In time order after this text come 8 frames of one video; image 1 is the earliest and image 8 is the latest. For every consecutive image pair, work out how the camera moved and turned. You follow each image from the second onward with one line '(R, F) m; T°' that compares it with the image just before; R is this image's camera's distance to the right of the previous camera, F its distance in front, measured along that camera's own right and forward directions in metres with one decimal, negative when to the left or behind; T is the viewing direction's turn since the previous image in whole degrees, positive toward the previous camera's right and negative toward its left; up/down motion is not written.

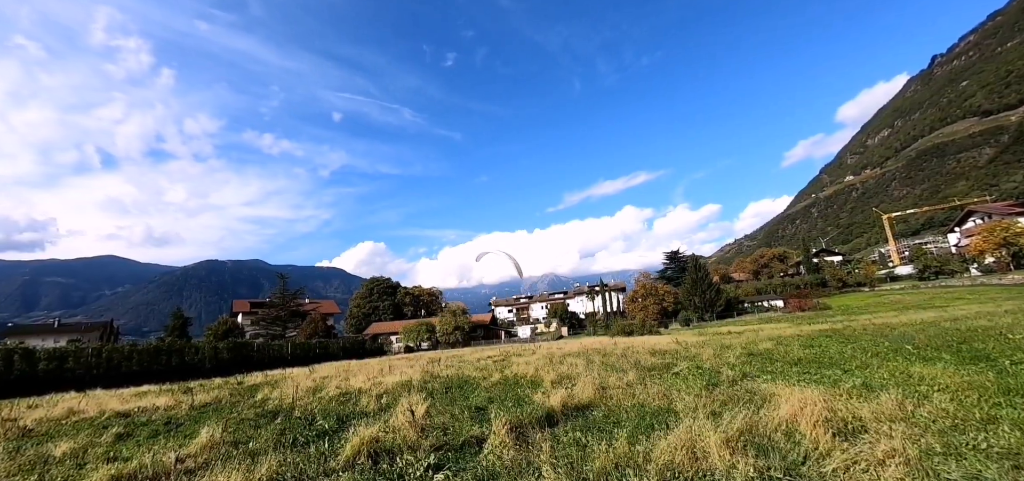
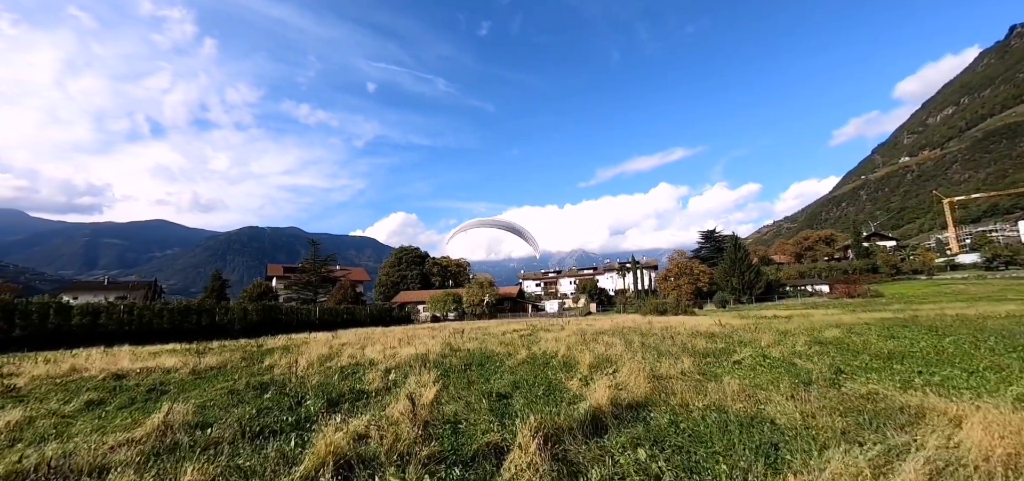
(-0.1, +1.6) m; -4°
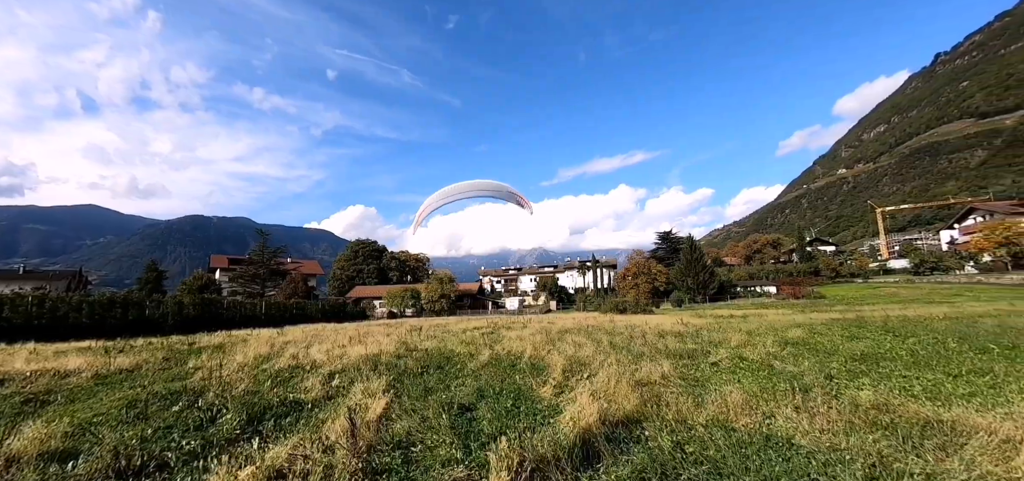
(-0.1, +0.9) m; +5°
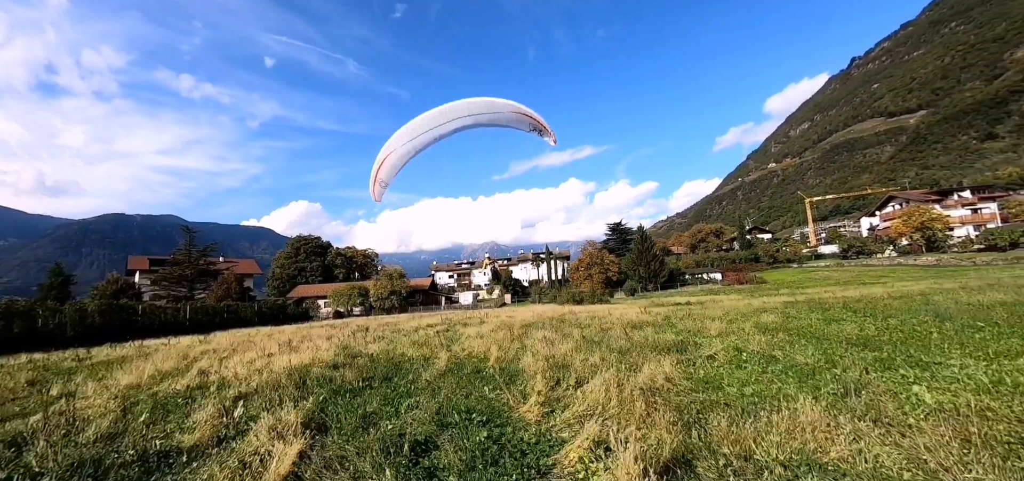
(-0.2, +1.6) m; +6°
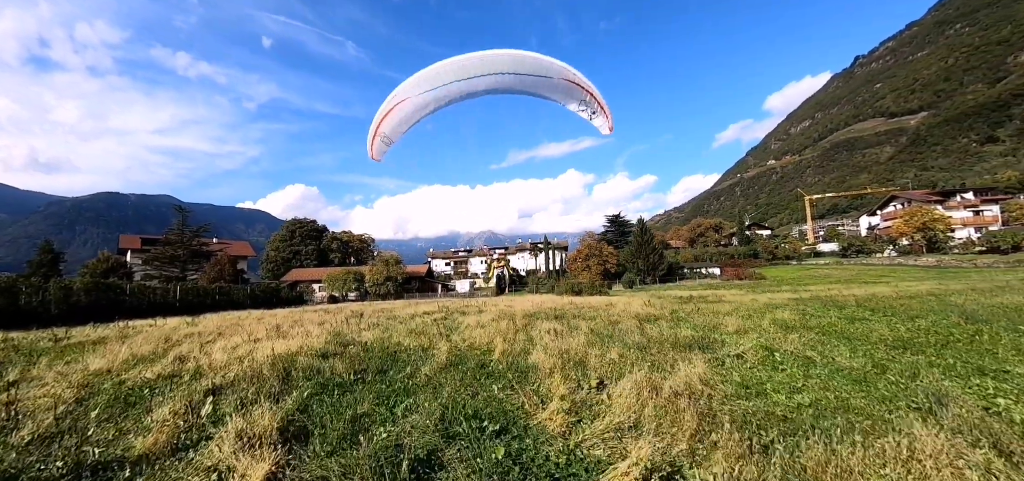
(-0.2, +0.8) m; 0°
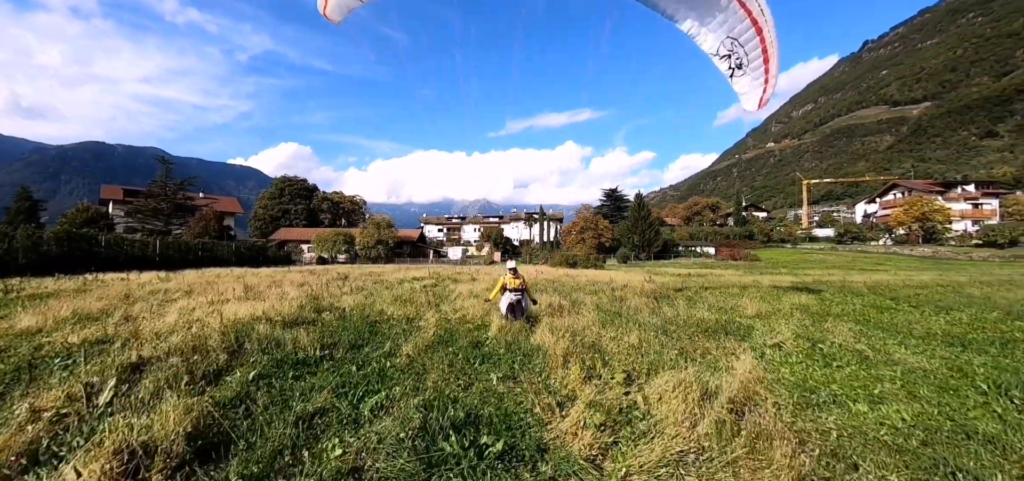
(-0.2, +1.2) m; +1°
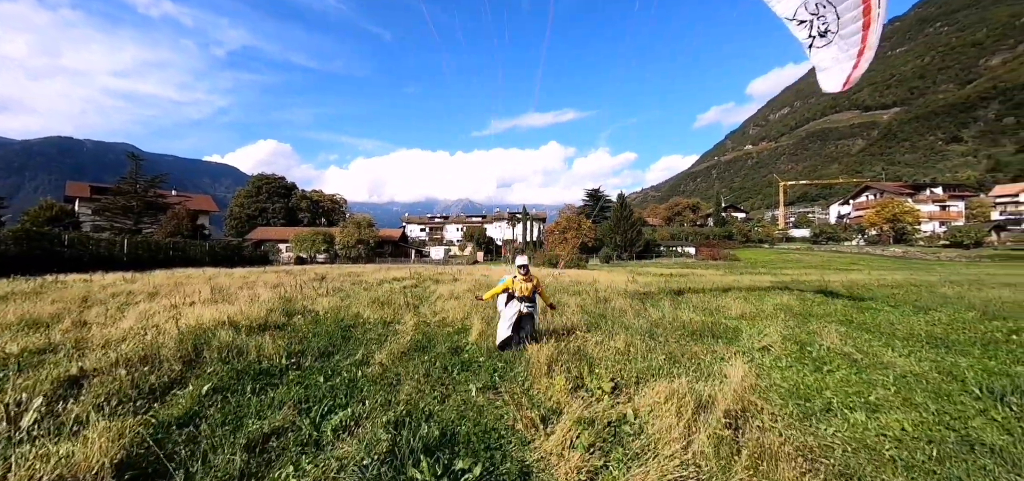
(0.0, +0.3) m; +2°
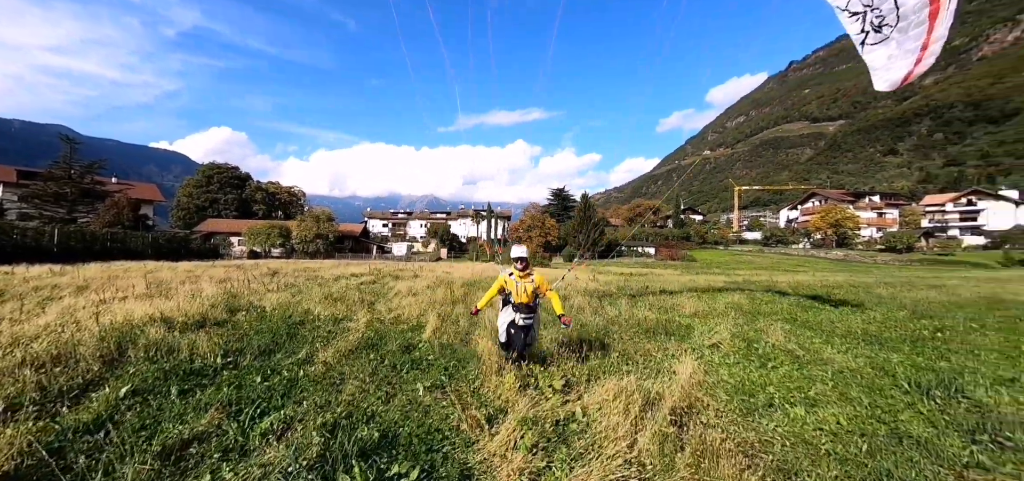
(+0.1, +0.1) m; +5°
